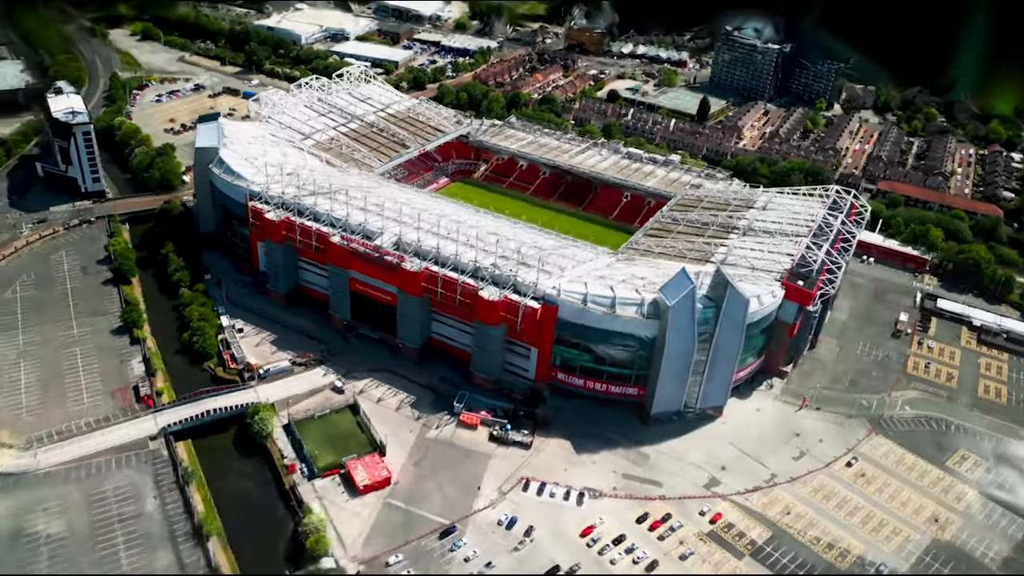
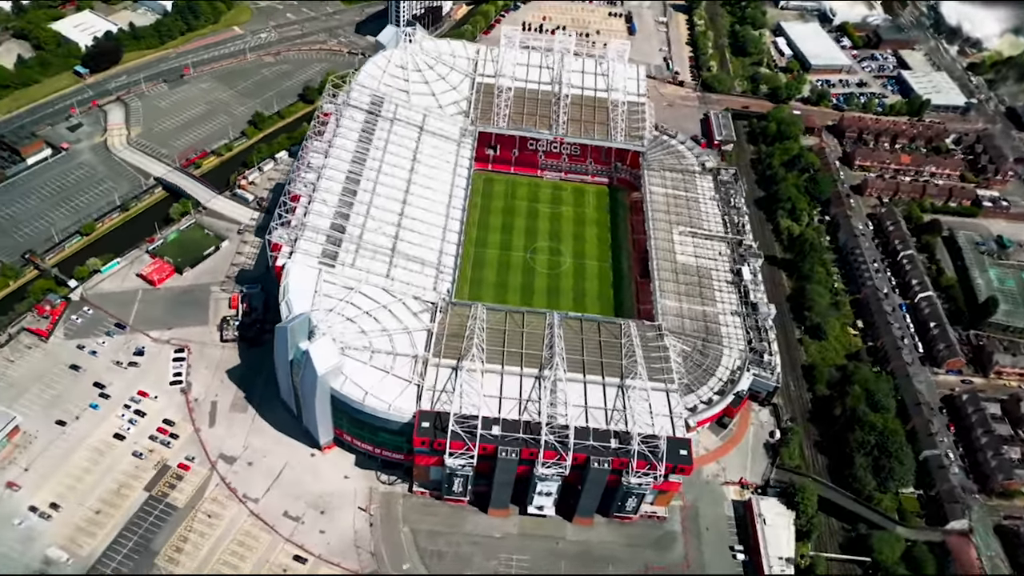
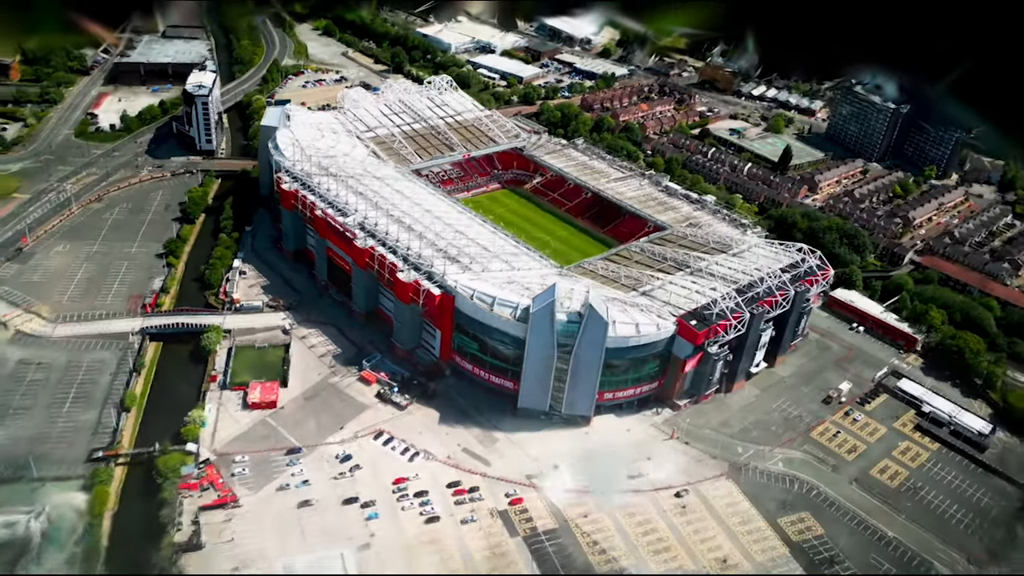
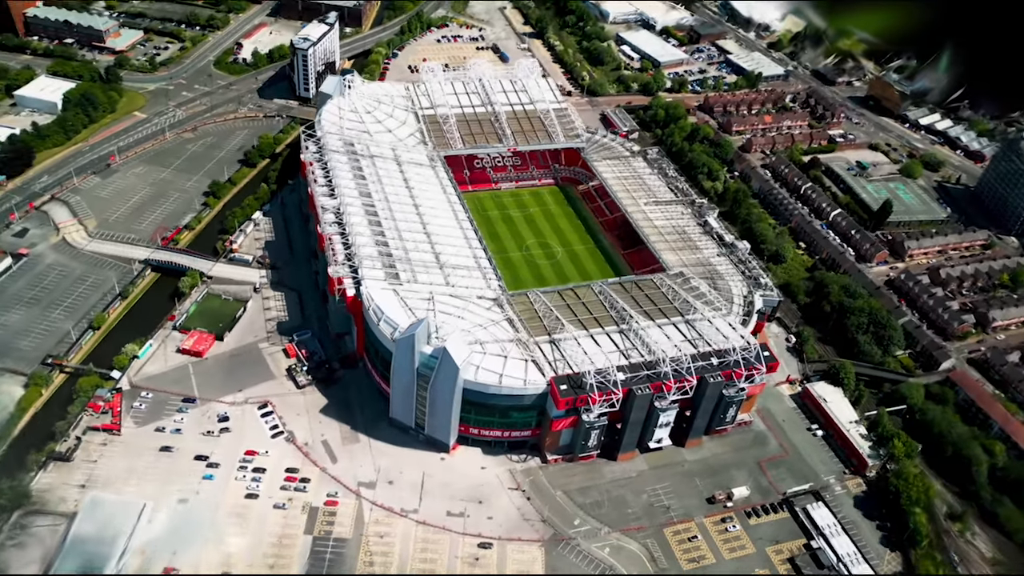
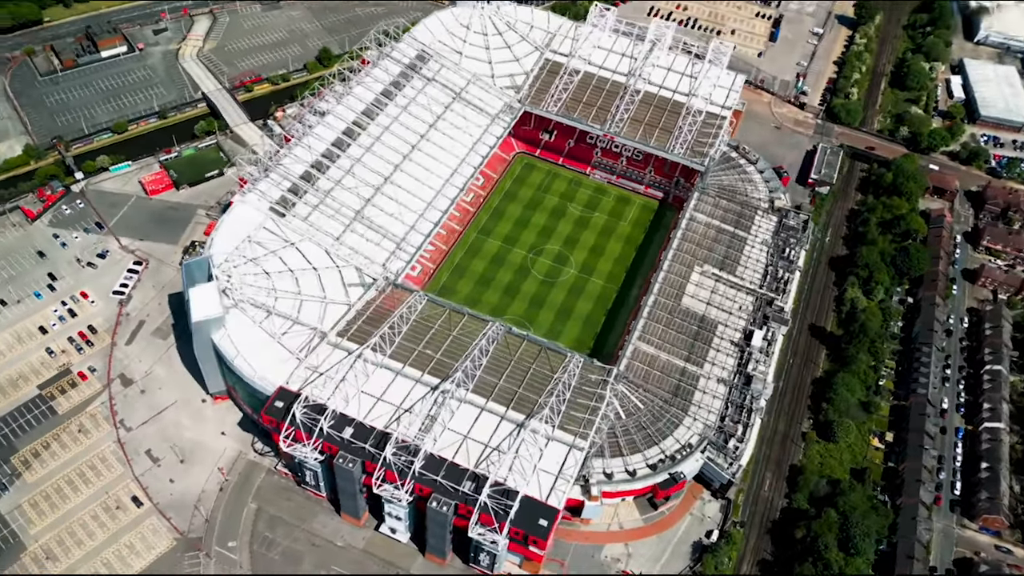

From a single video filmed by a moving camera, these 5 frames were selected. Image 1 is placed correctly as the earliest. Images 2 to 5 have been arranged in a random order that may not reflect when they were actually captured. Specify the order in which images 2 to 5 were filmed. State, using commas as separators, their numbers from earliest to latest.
3, 4, 2, 5
